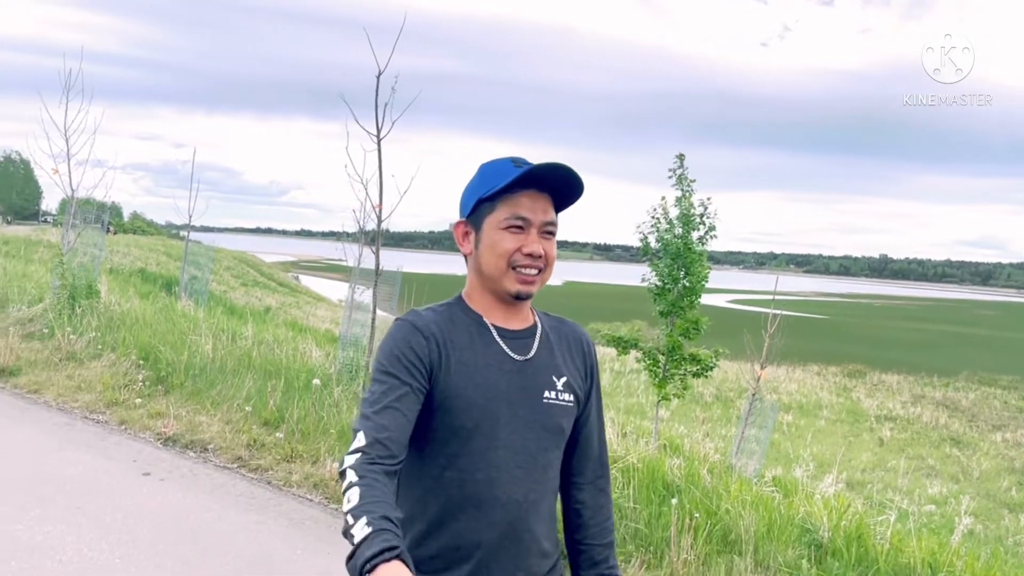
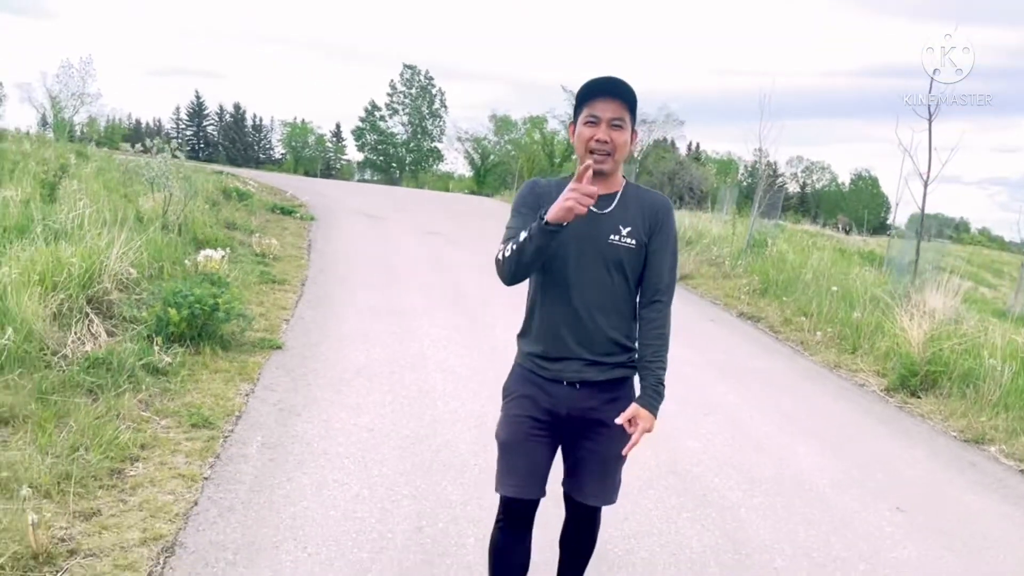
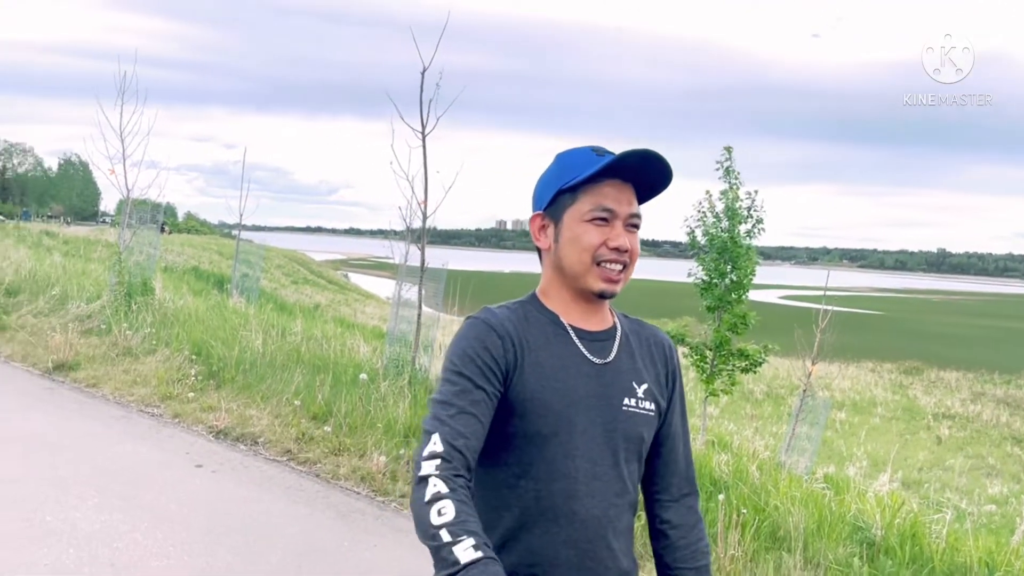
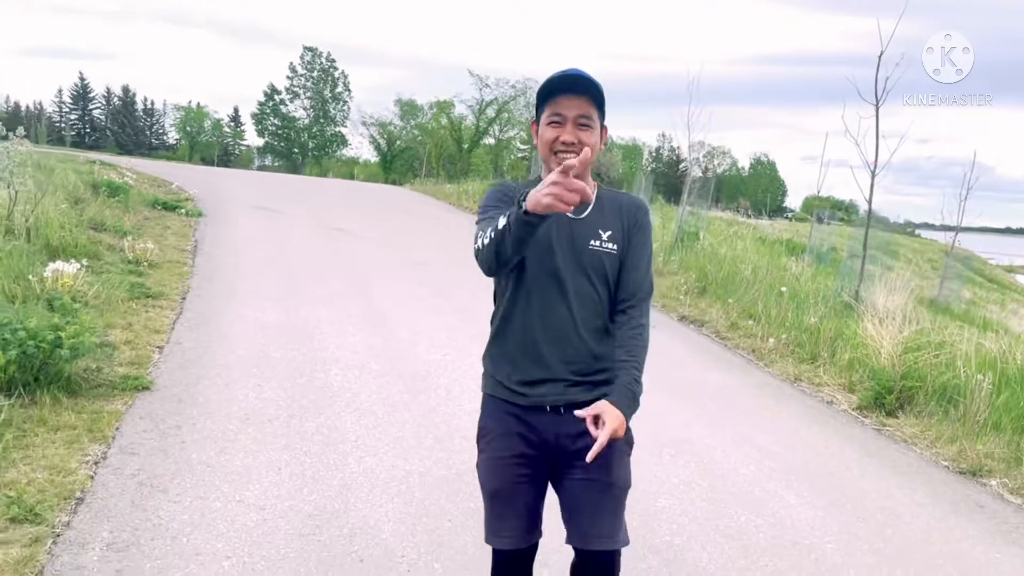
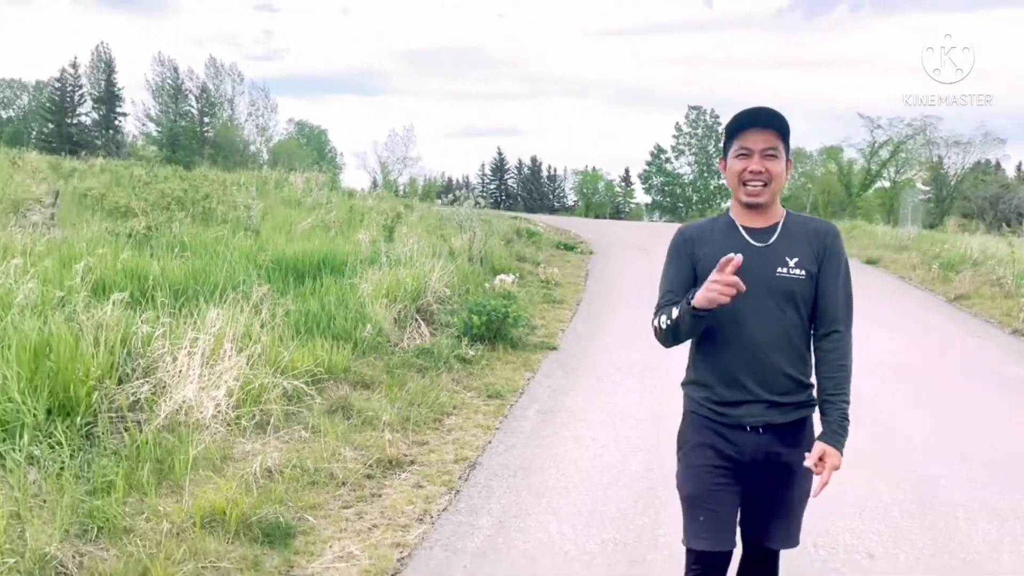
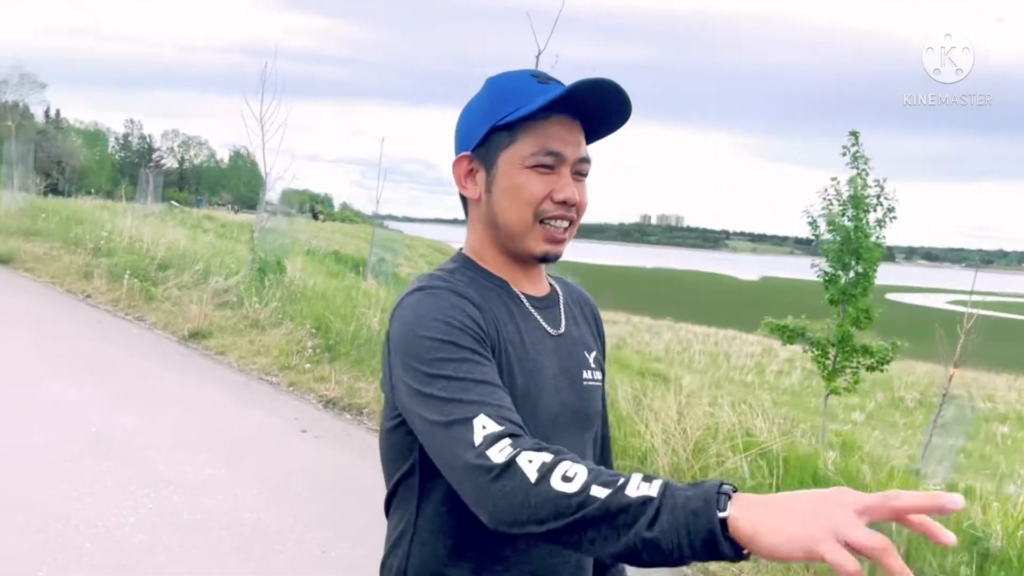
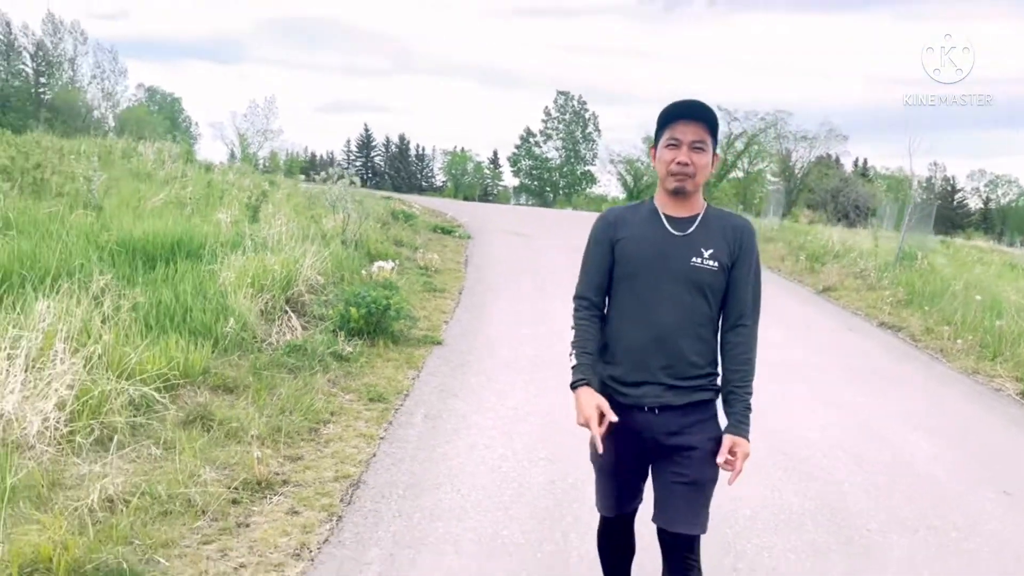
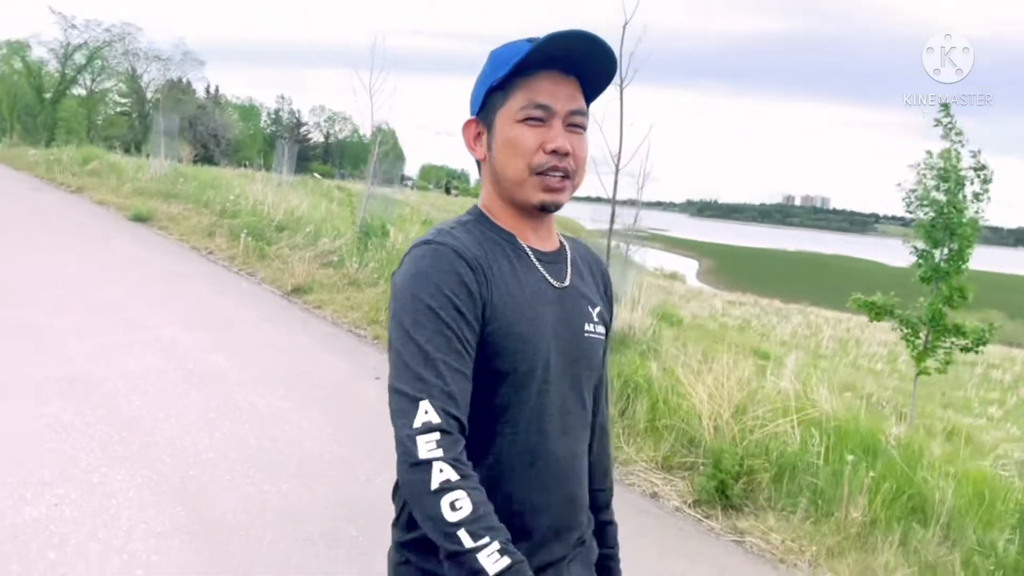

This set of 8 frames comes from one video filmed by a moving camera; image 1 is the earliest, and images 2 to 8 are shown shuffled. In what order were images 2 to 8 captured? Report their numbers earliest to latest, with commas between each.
3, 6, 8, 4, 2, 7, 5
